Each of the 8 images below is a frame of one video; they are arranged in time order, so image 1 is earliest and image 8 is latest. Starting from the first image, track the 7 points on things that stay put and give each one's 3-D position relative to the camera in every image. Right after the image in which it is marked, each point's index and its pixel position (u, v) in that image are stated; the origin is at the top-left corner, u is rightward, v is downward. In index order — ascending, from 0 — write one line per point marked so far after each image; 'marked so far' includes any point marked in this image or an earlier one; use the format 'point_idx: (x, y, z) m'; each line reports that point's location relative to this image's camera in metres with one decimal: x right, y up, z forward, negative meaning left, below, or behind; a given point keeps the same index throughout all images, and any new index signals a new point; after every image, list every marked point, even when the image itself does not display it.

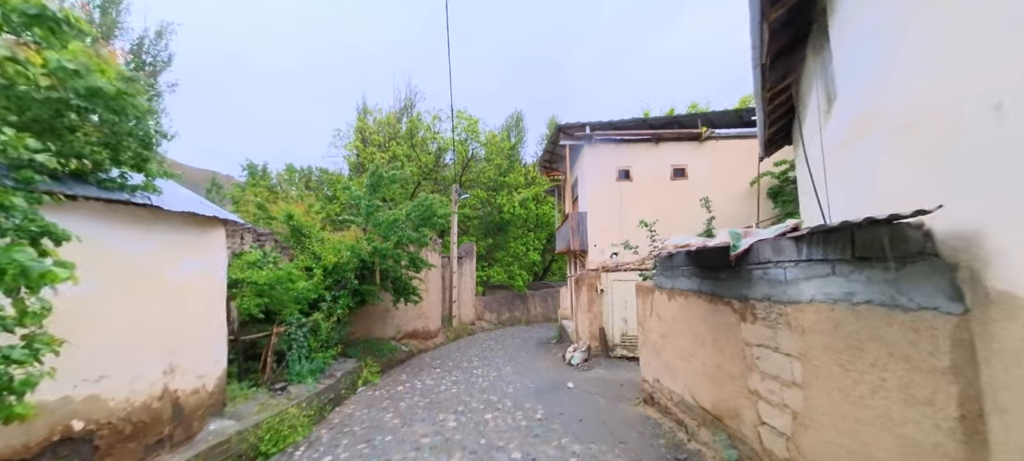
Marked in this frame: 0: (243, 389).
0: (-3.9, -2.3, +6.0) m
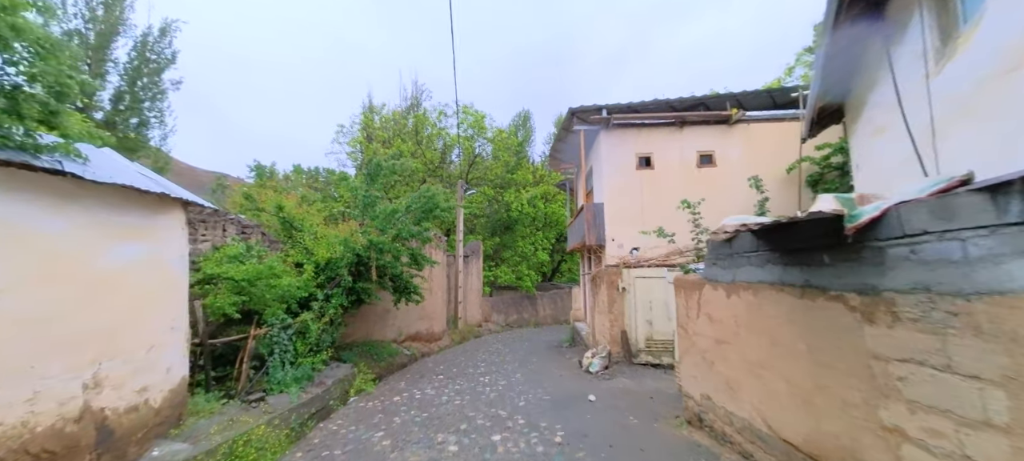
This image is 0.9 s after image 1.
0: (-3.7, -2.1, +5.1) m
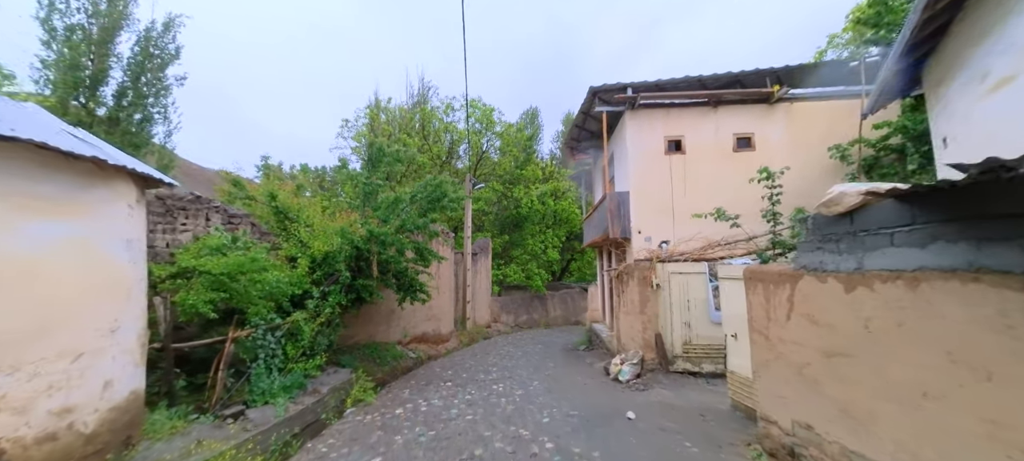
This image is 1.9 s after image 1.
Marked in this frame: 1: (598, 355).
0: (-3.5, -1.9, +4.2) m
1: (+2.2, -3.1, +10.5) m
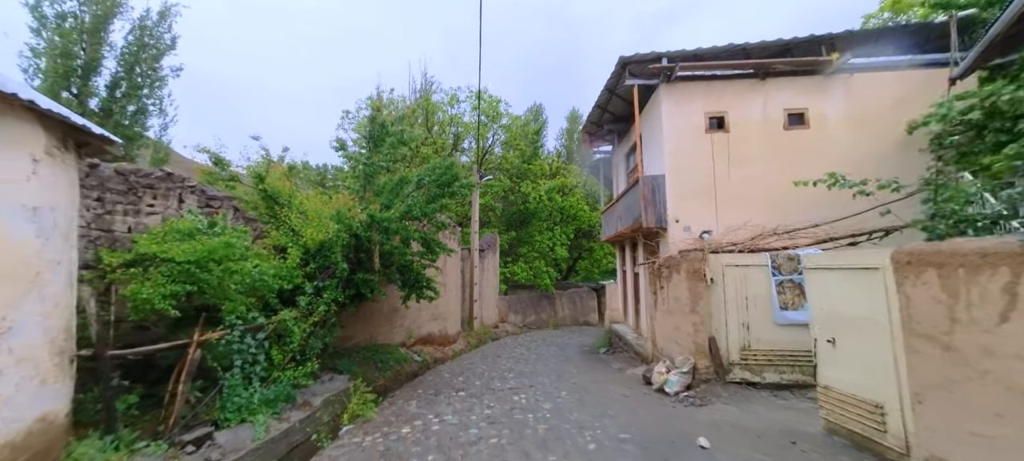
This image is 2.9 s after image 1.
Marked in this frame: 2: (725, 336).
0: (-3.1, -1.7, +3.2) m
1: (+2.6, -2.9, +9.4) m
2: (+3.0, -1.5, +5.9) m
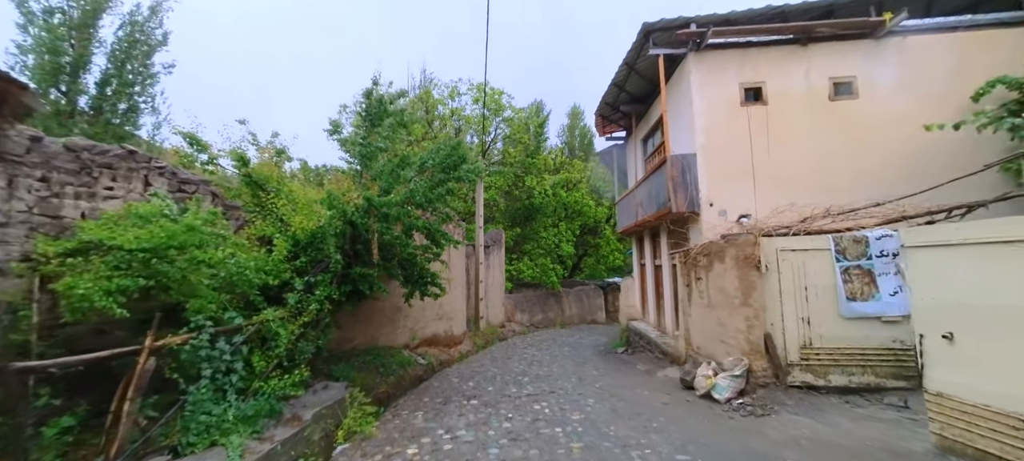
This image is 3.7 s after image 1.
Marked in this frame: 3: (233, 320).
0: (-2.8, -1.5, +2.4) m
1: (+2.8, -2.7, +8.6) m
2: (+3.3, -1.3, +5.0) m
3: (-2.9, -0.9, +4.3) m
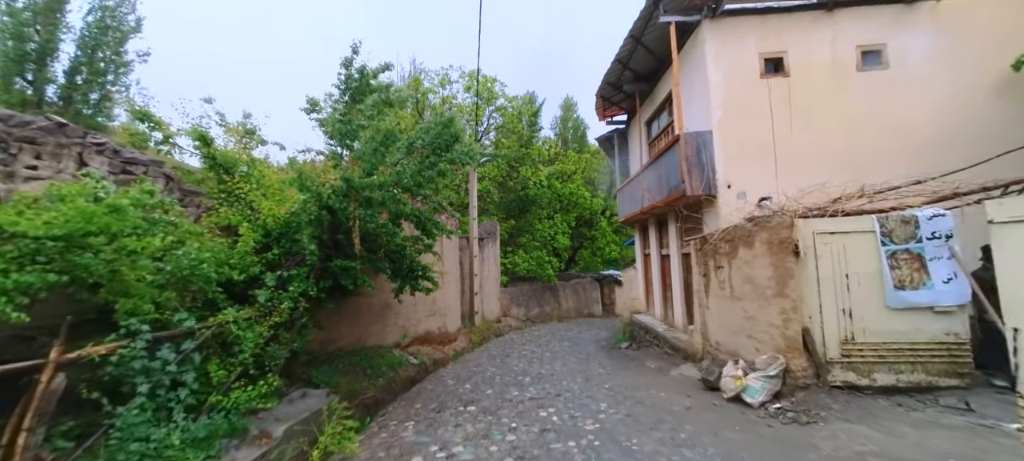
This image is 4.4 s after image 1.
0: (-2.8, -1.4, +1.7) m
1: (+2.8, -2.4, +8.0) m
2: (+3.3, -1.0, +4.4) m
3: (-2.9, -0.8, +3.6) m
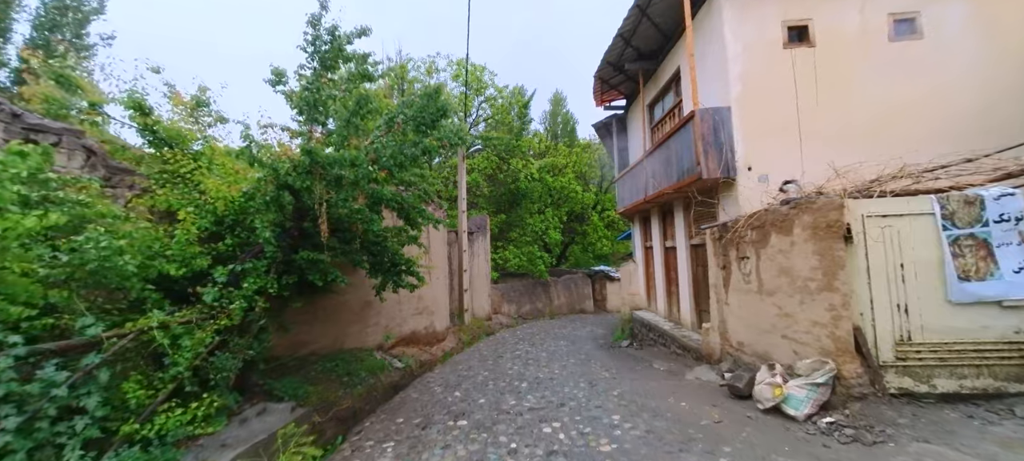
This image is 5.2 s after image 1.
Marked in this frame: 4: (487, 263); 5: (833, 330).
0: (-2.7, -1.3, +0.8) m
1: (+2.7, -2.2, +7.3) m
2: (+3.3, -0.9, +3.8) m
3: (-2.8, -0.7, +2.8) m
4: (-1.0, -1.3, +16.4) m
5: (+2.8, -0.9, +3.6) m
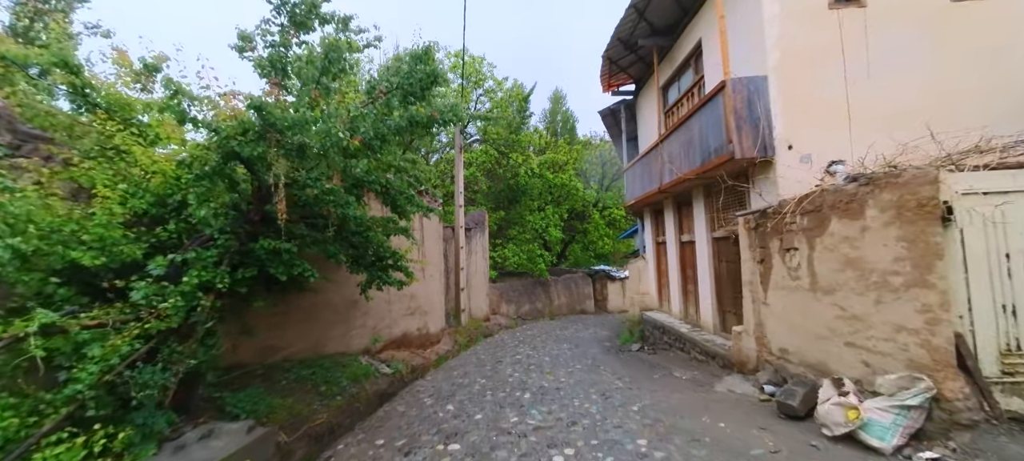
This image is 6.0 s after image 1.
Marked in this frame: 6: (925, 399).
0: (-2.6, -1.1, 0.0) m
1: (+2.7, -2.1, +6.6) m
2: (+3.3, -0.7, +3.0) m
3: (-2.8, -0.5, +1.9) m
4: (-1.1, -1.1, +15.6) m
5: (+2.9, -0.7, +2.8) m
6: (+2.8, -1.1, +2.8) m
